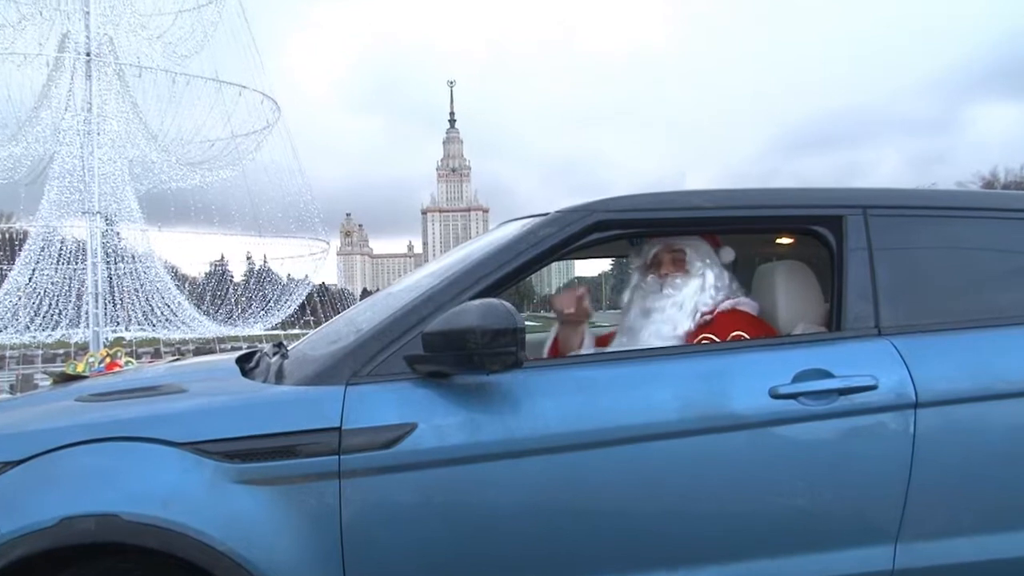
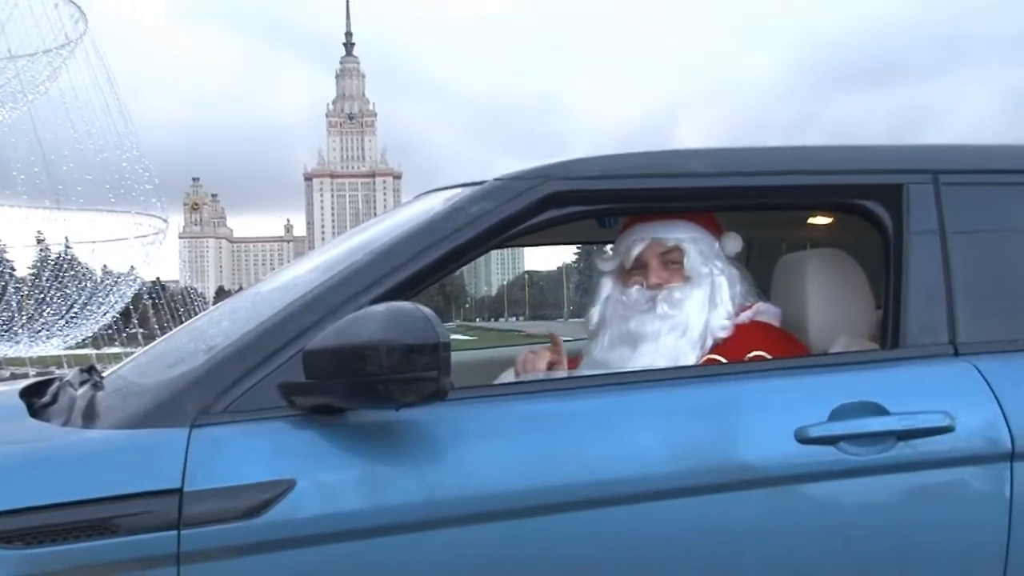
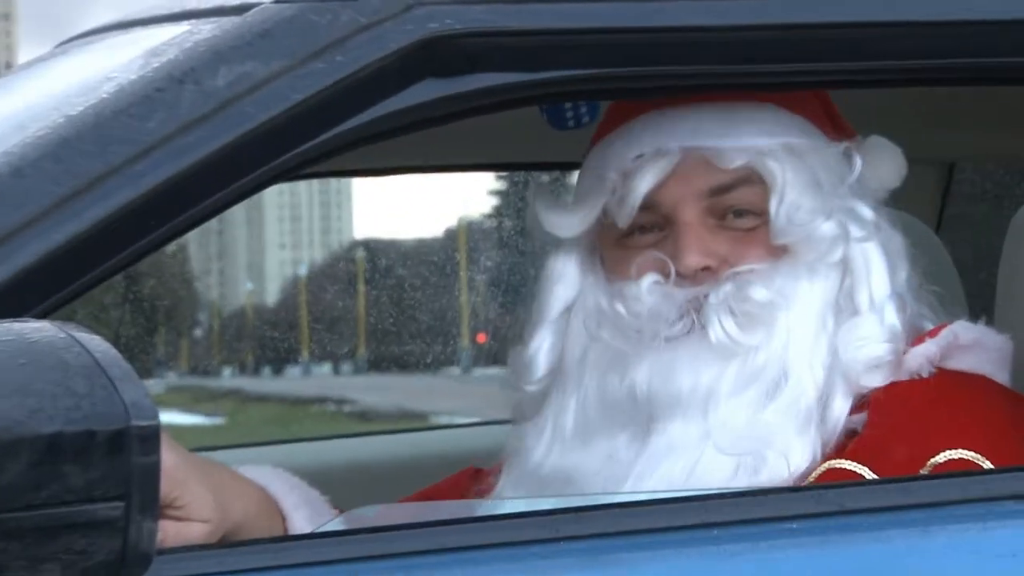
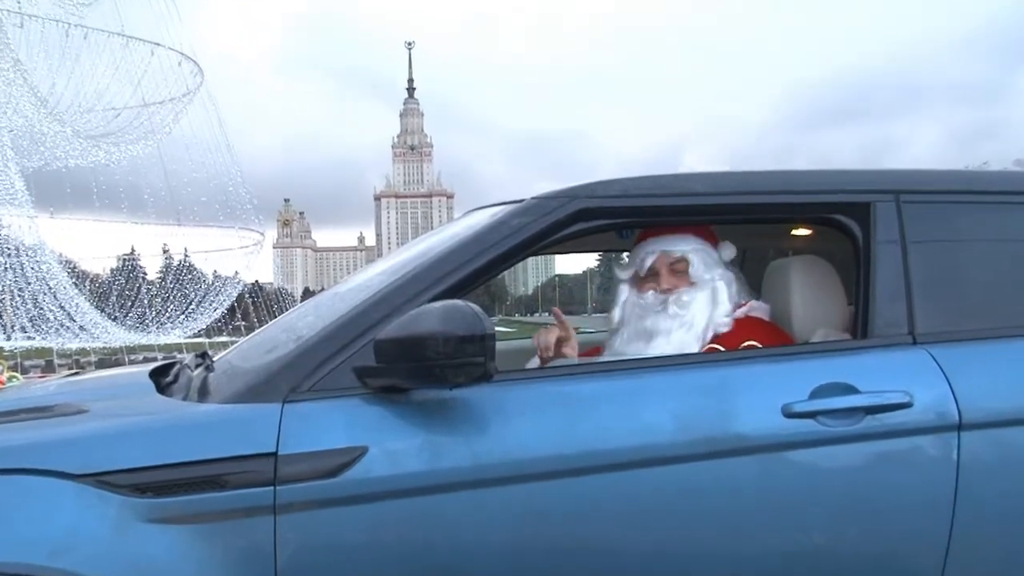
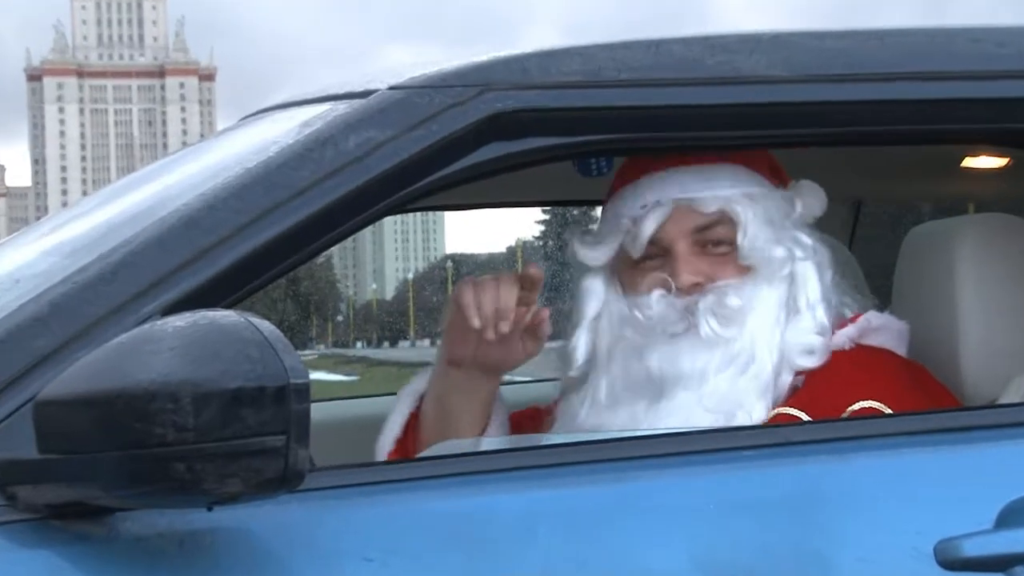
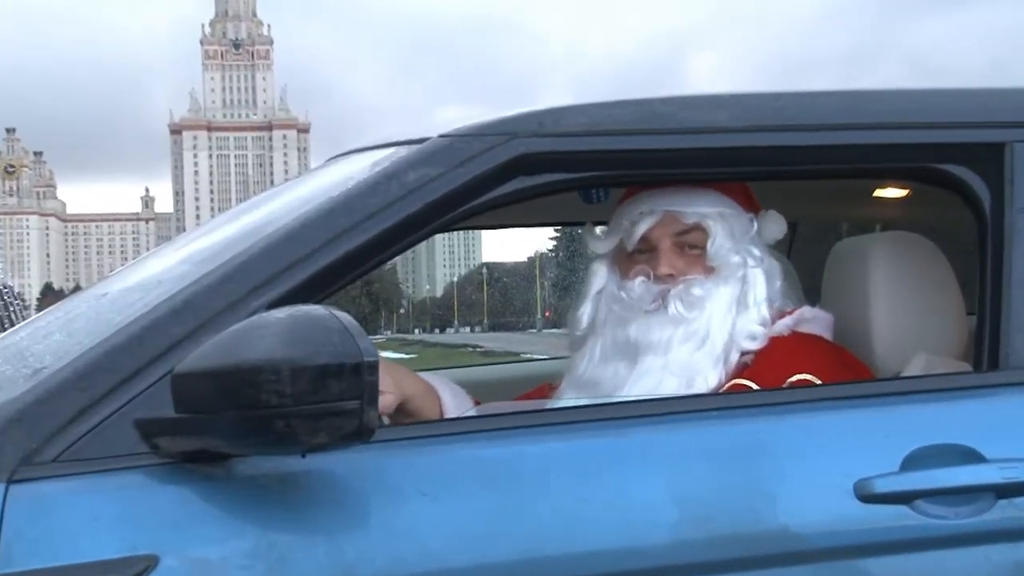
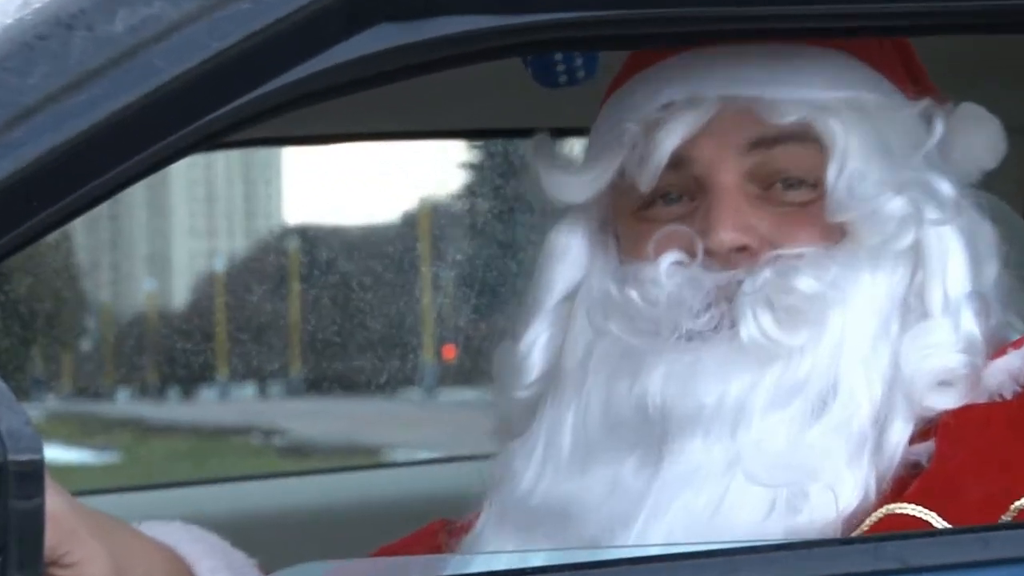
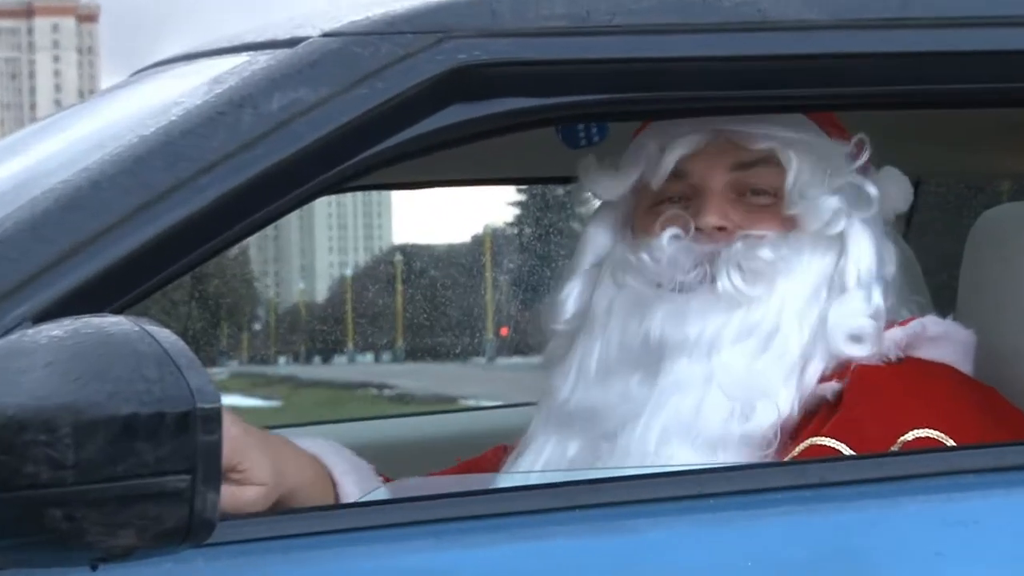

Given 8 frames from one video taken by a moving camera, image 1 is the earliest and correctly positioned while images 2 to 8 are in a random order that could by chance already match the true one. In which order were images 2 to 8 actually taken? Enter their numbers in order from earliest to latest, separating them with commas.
4, 2, 6, 5, 8, 3, 7
